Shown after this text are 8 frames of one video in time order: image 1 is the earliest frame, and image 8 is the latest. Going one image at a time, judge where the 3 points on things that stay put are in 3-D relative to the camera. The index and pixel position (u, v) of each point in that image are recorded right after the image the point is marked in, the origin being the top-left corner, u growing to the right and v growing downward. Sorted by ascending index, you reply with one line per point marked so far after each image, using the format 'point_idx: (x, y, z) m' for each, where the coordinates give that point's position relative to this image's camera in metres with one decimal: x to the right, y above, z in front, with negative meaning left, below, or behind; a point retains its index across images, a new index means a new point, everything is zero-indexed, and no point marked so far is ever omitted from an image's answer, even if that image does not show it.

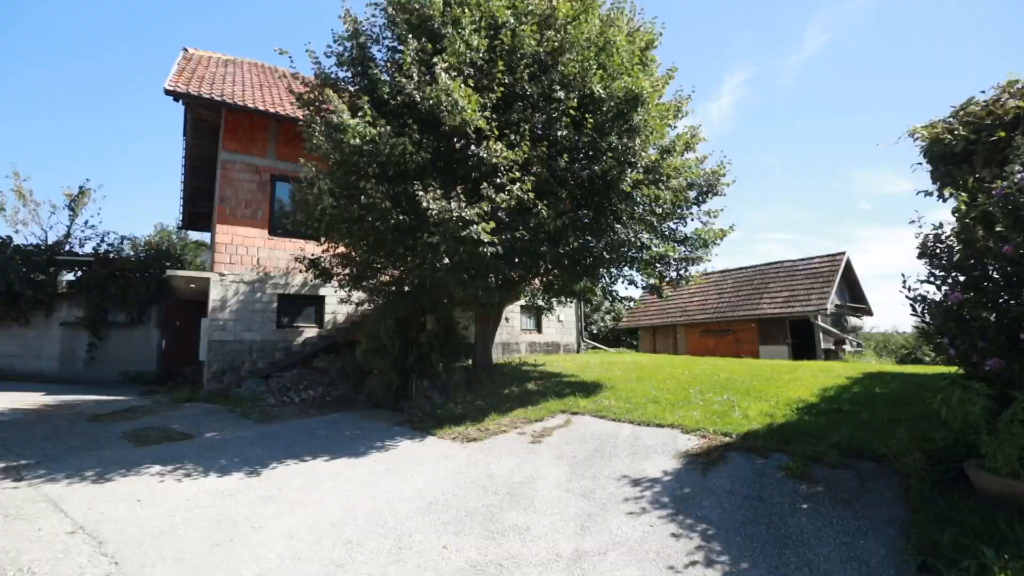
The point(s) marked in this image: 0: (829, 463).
0: (+4.5, -2.5, +6.1) m
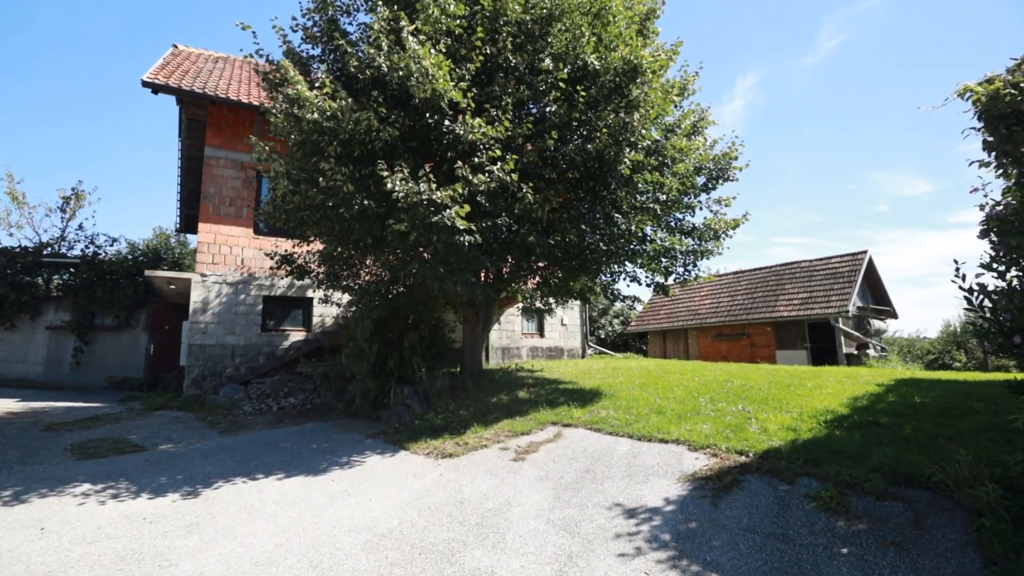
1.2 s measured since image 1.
0: (+4.1, -2.3, +4.9) m
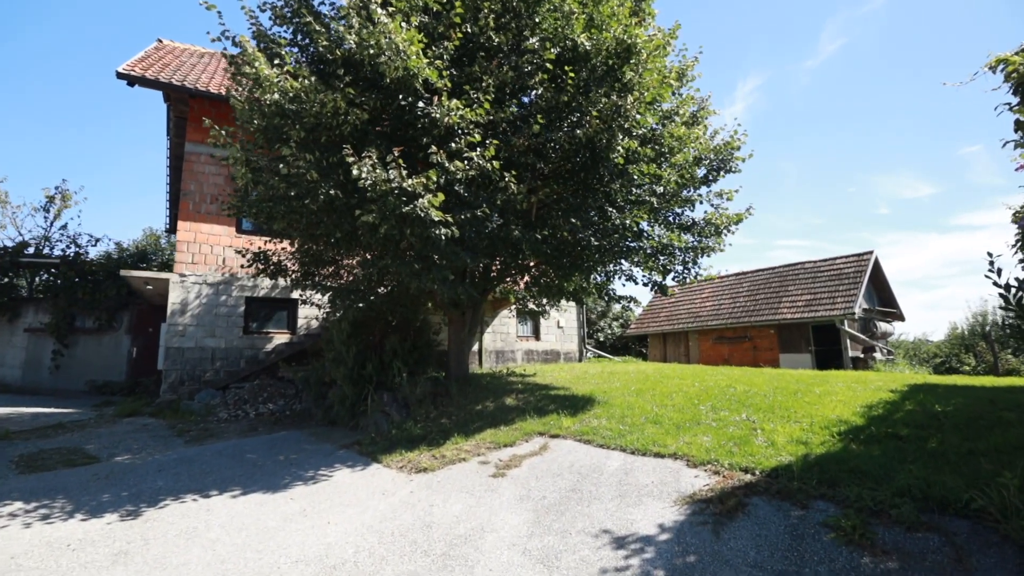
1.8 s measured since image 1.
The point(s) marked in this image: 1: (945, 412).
0: (+3.8, -2.3, +4.2) m
1: (+7.4, -2.1, +7.4) m
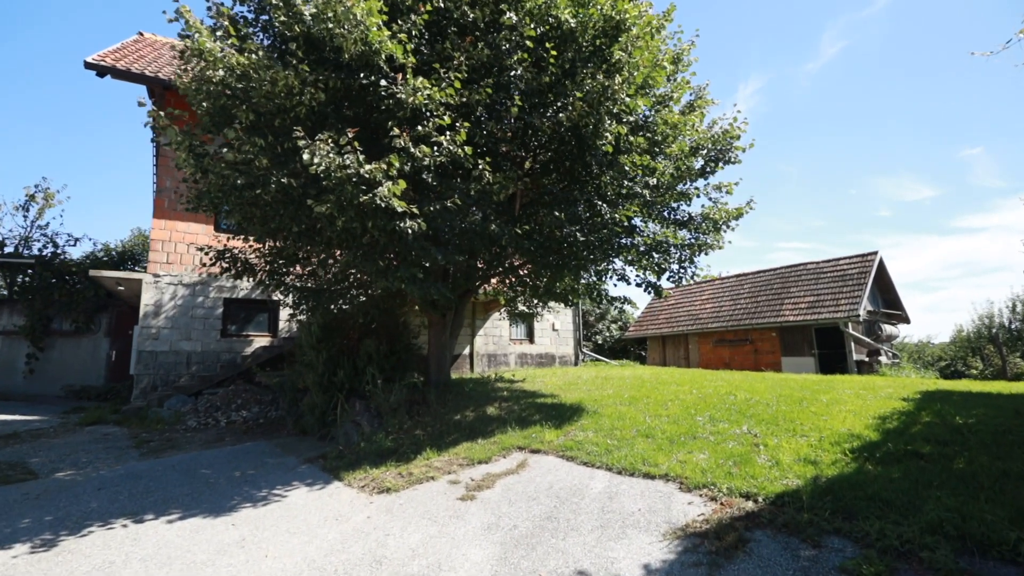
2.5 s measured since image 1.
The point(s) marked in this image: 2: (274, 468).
0: (+3.4, -2.2, +3.5) m
1: (+7.0, -2.1, +6.6) m
2: (-4.3, -3.2, +7.7) m
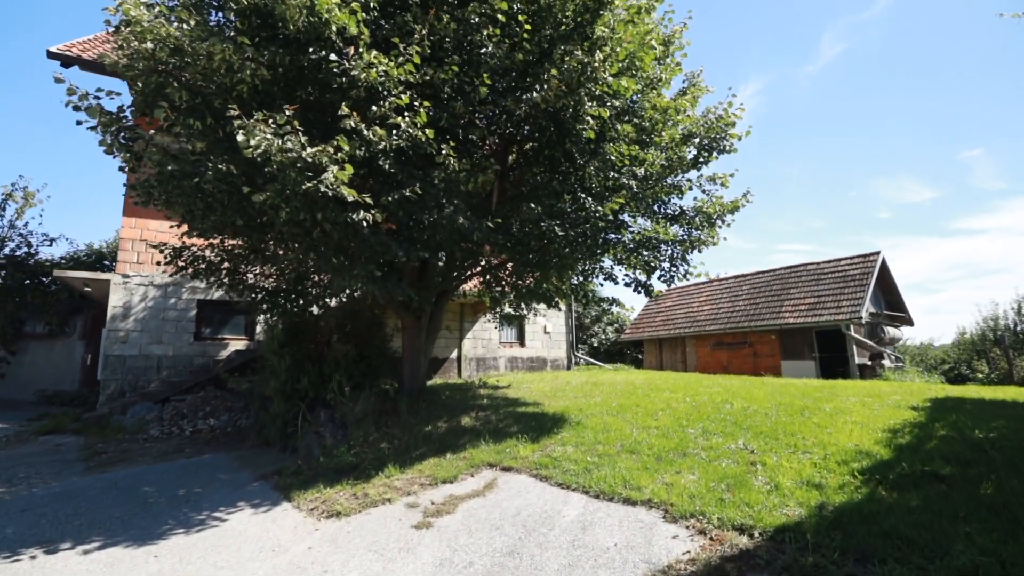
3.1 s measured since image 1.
0: (+2.9, -2.2, +2.8) m
1: (+6.6, -2.1, +6.0) m
2: (-4.7, -3.2, +7.0) m
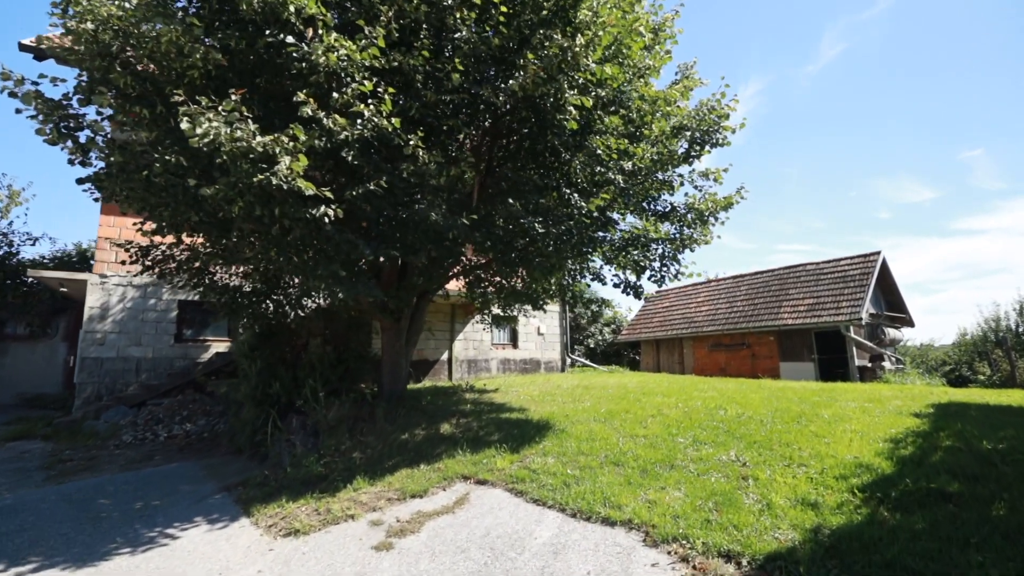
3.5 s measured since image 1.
0: (+2.6, -2.2, +2.4) m
1: (+6.3, -2.1, +5.5) m
2: (-5.0, -3.2, +6.6) m
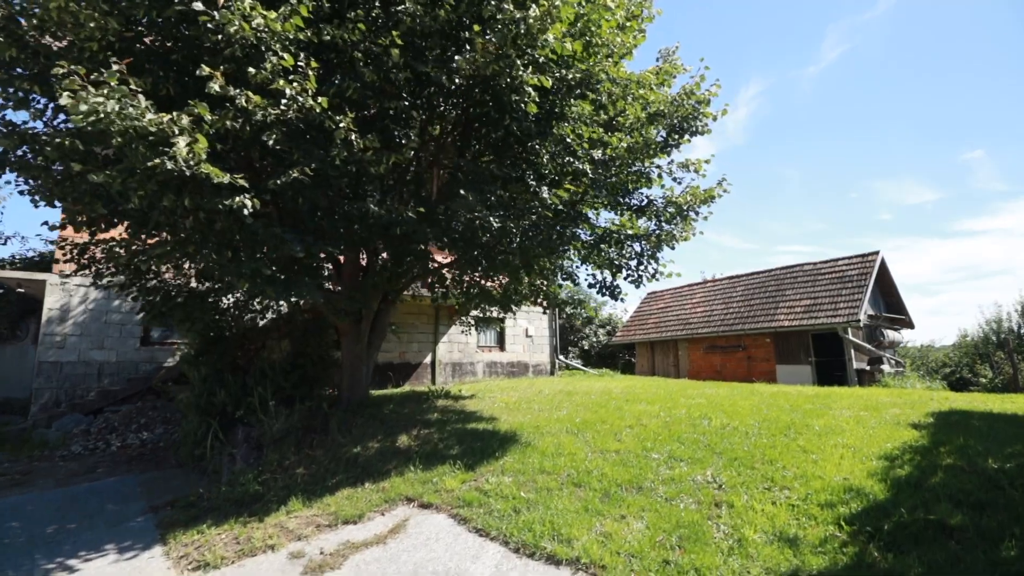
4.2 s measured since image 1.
0: (+2.0, -2.2, +1.7) m
1: (+5.6, -2.1, +4.9) m
2: (-5.7, -3.2, +6.0) m
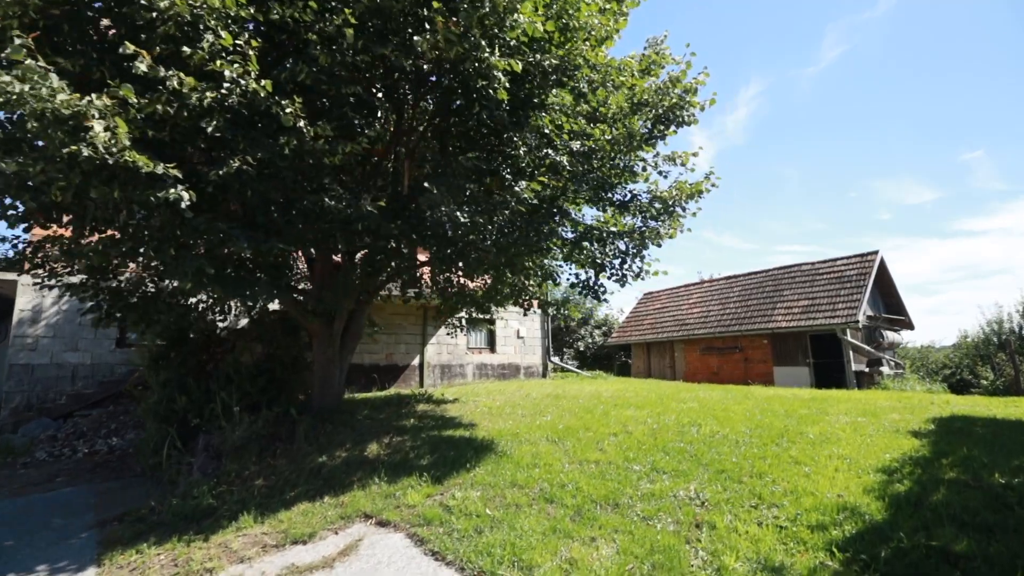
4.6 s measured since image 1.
0: (+1.6, -2.2, +1.3) m
1: (+5.3, -2.1, +4.5) m
2: (-6.0, -3.2, +5.6) m
